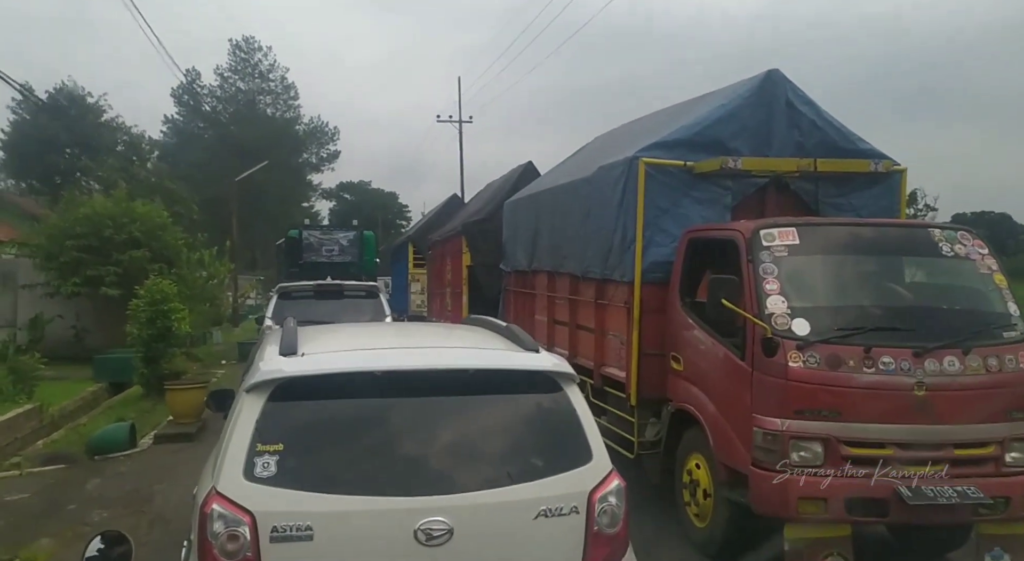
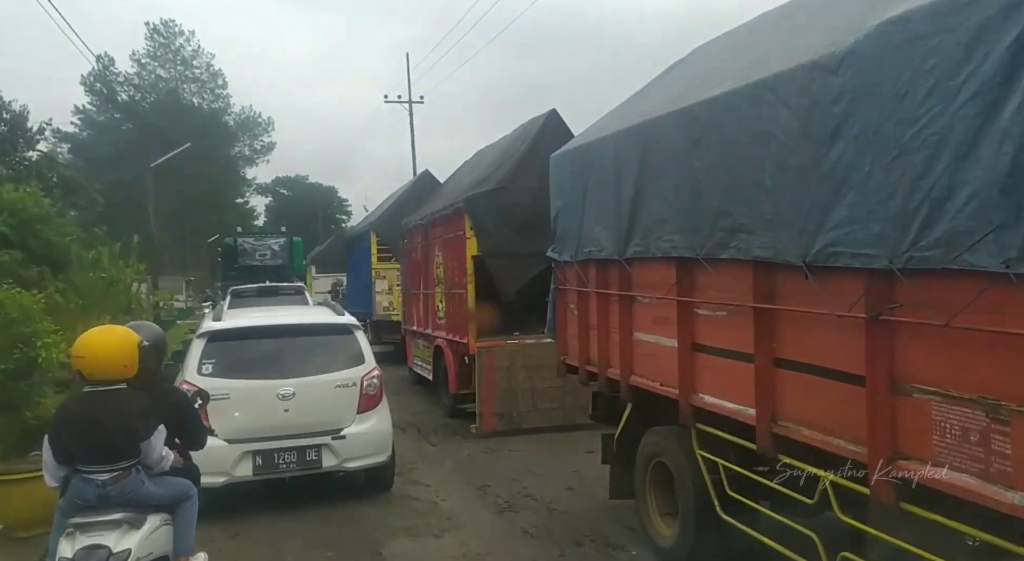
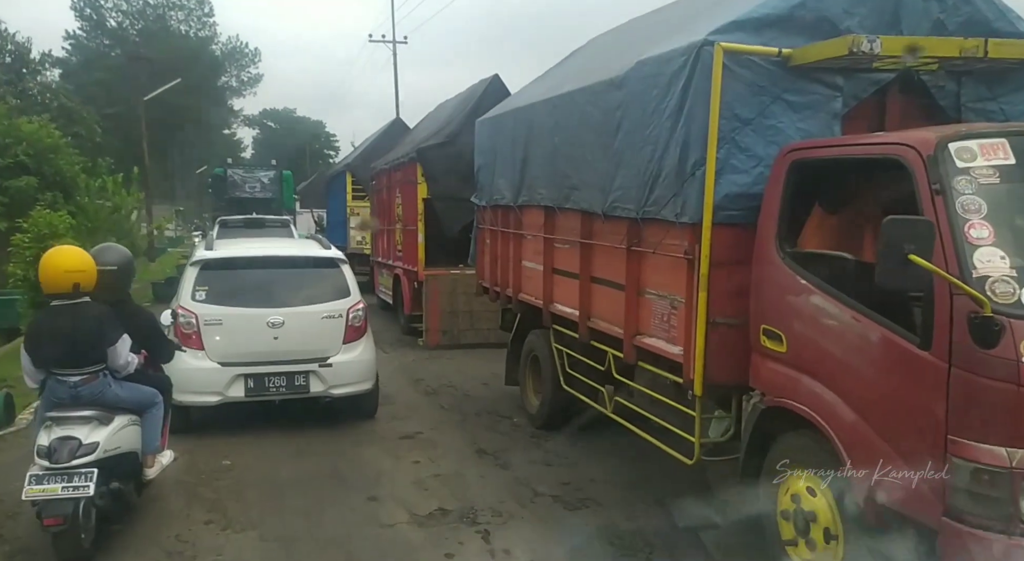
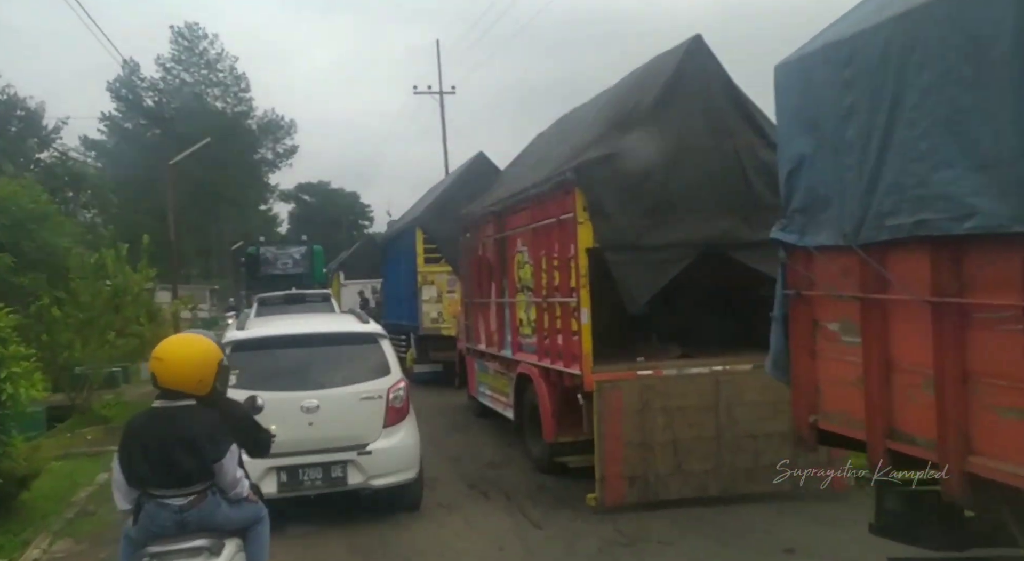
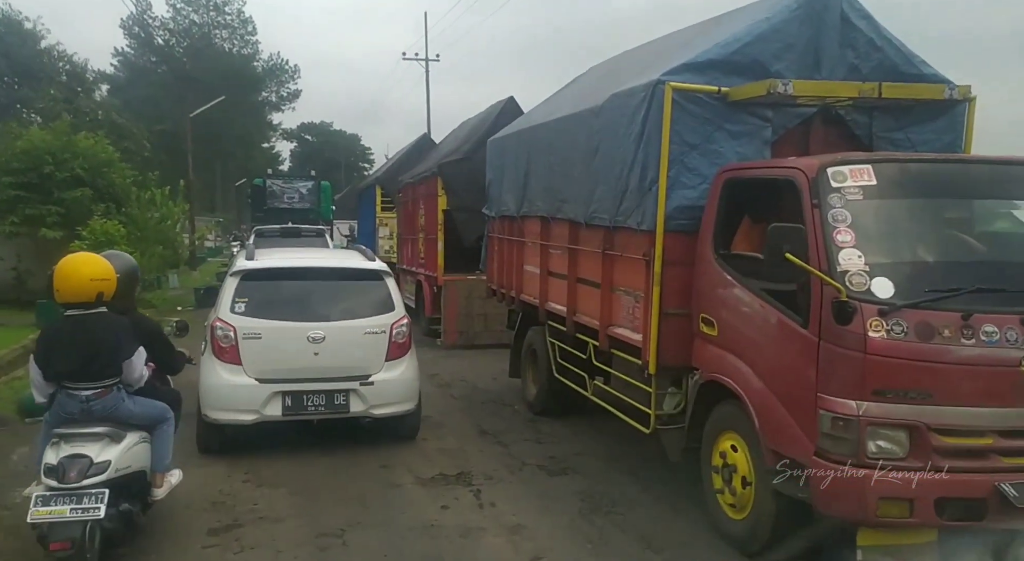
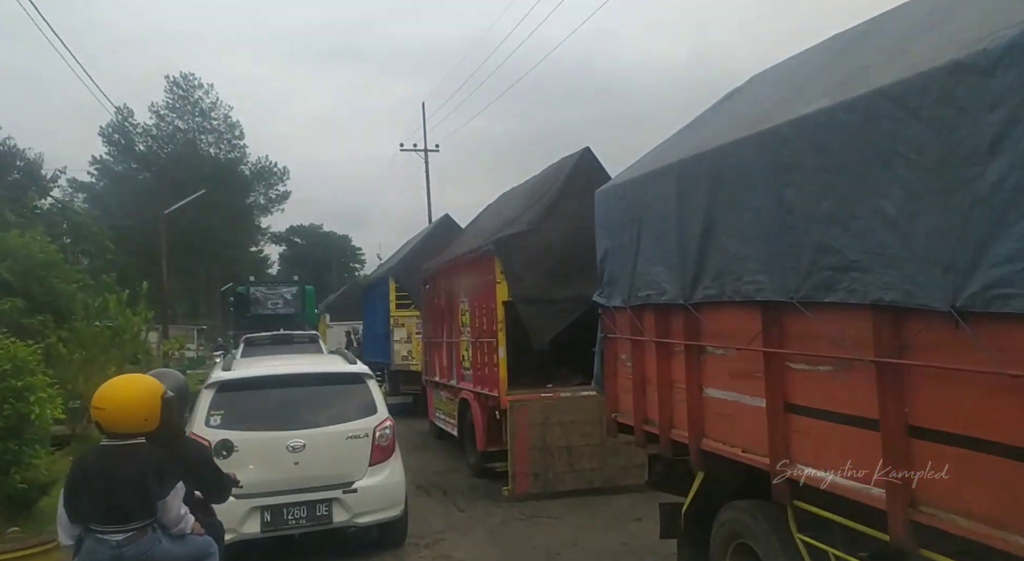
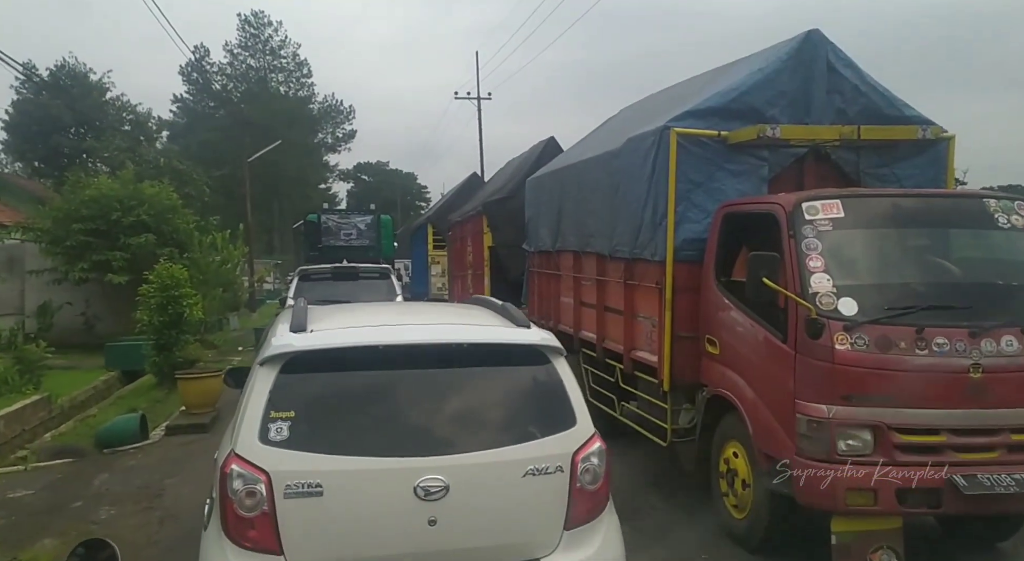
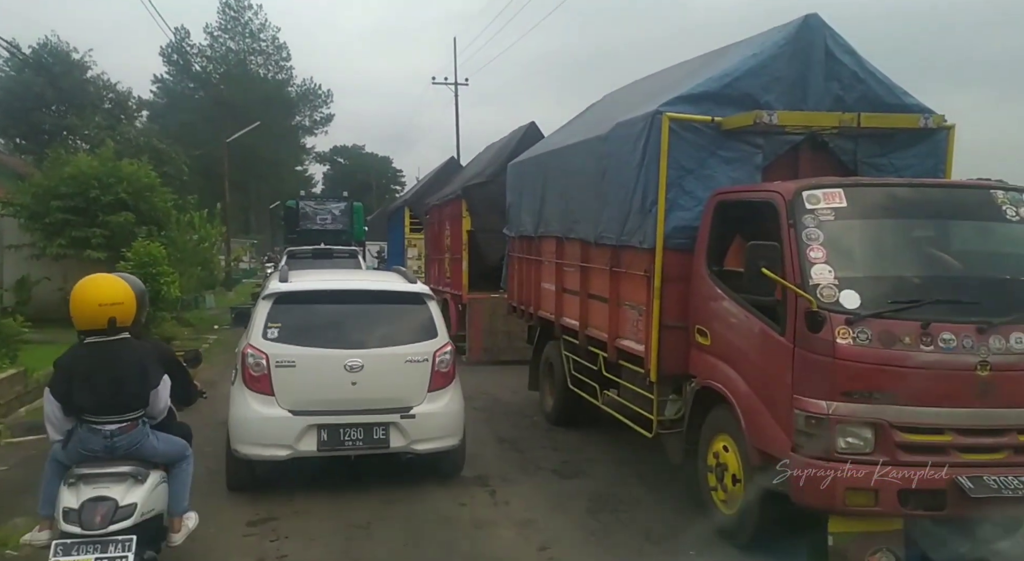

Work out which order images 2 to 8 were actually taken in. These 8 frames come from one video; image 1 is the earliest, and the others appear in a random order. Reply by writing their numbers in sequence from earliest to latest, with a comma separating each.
7, 8, 5, 3, 2, 6, 4
